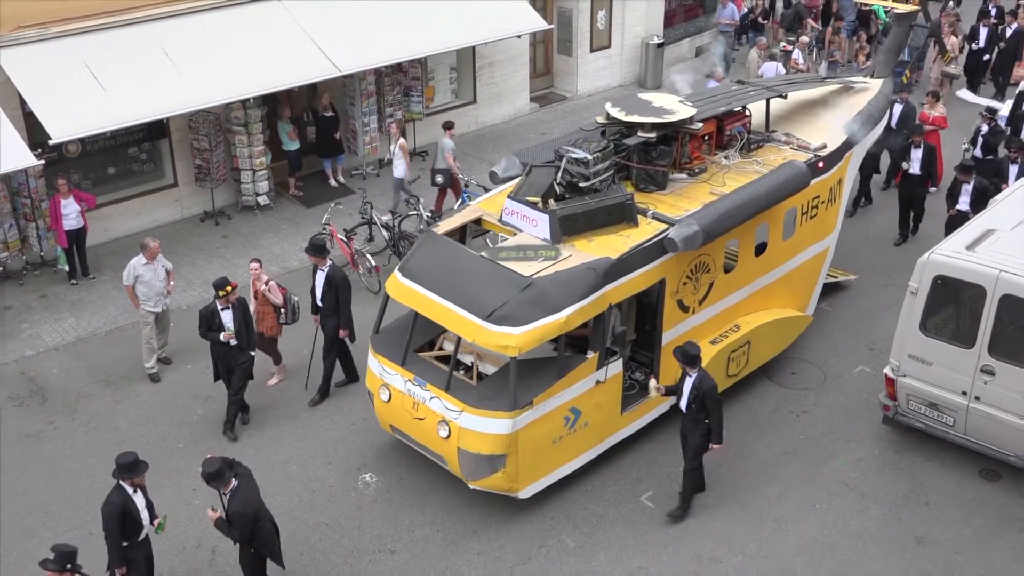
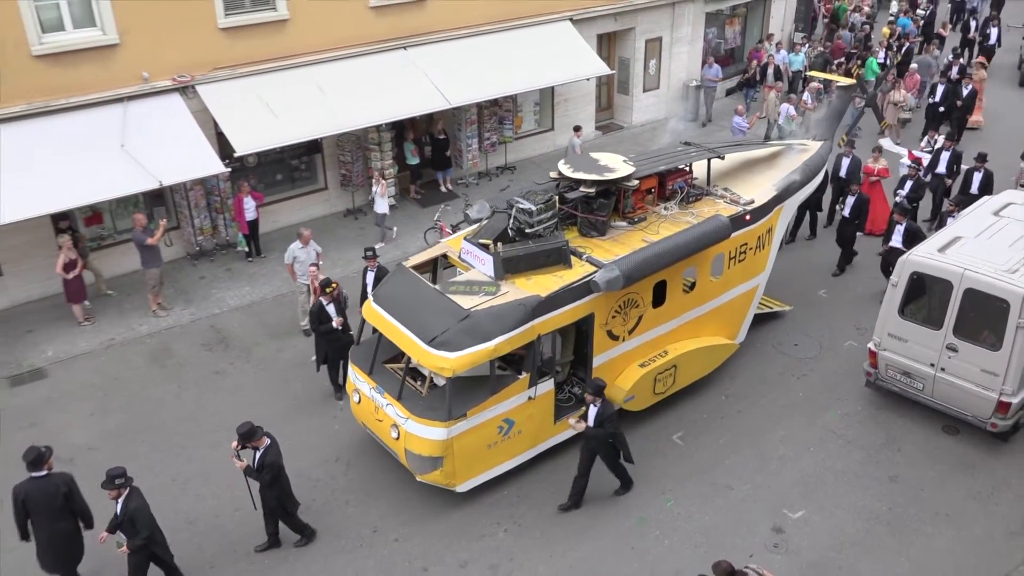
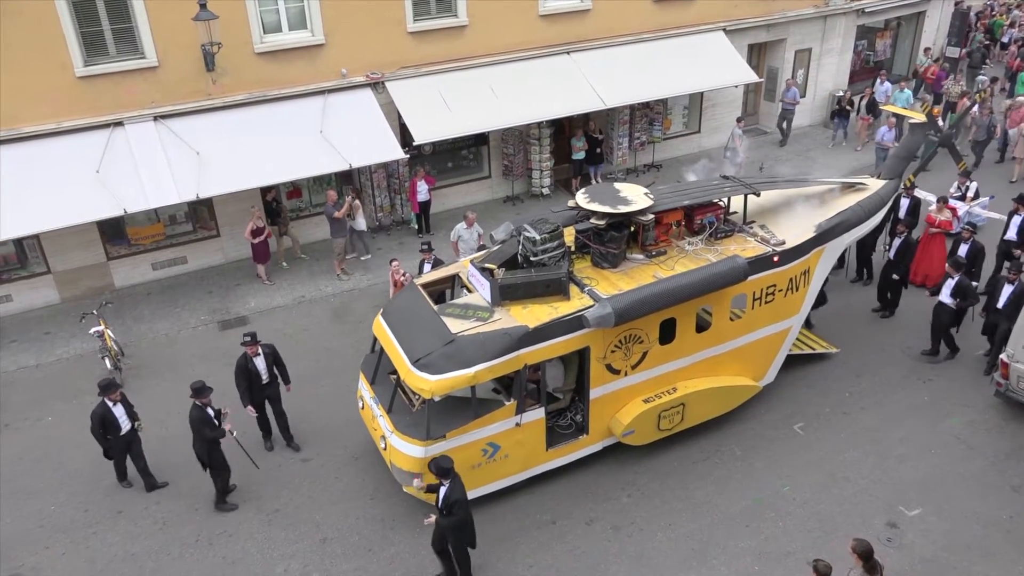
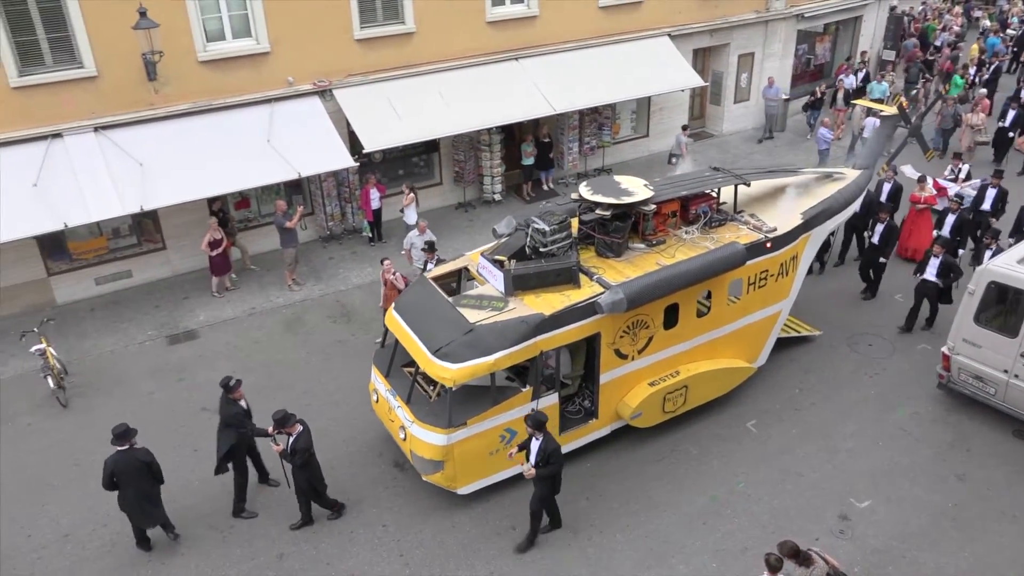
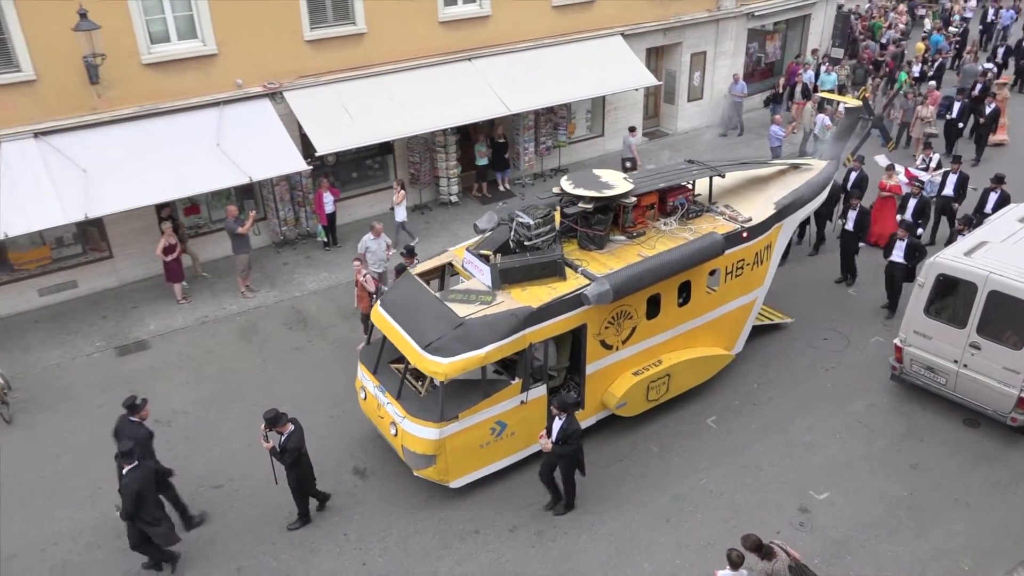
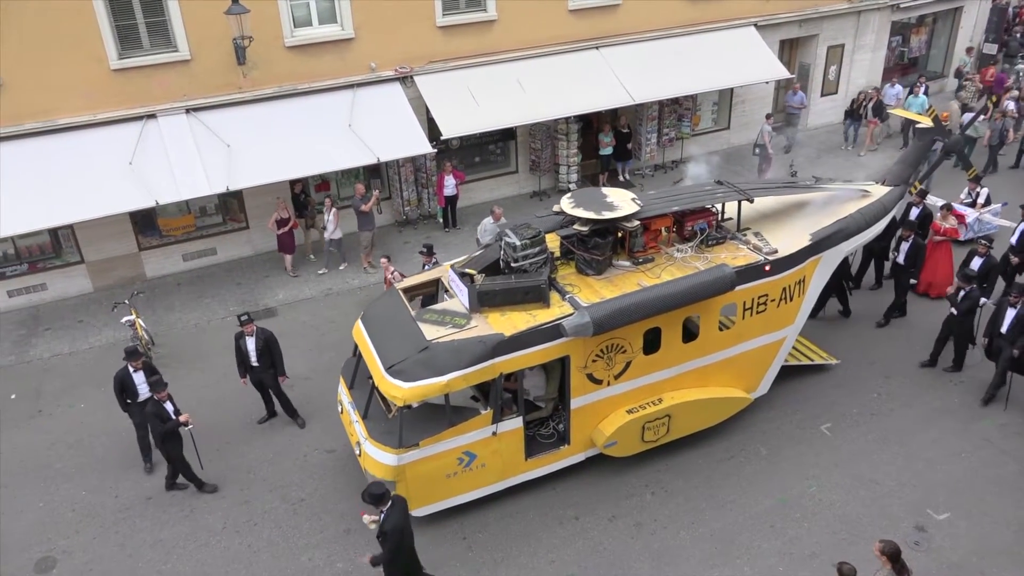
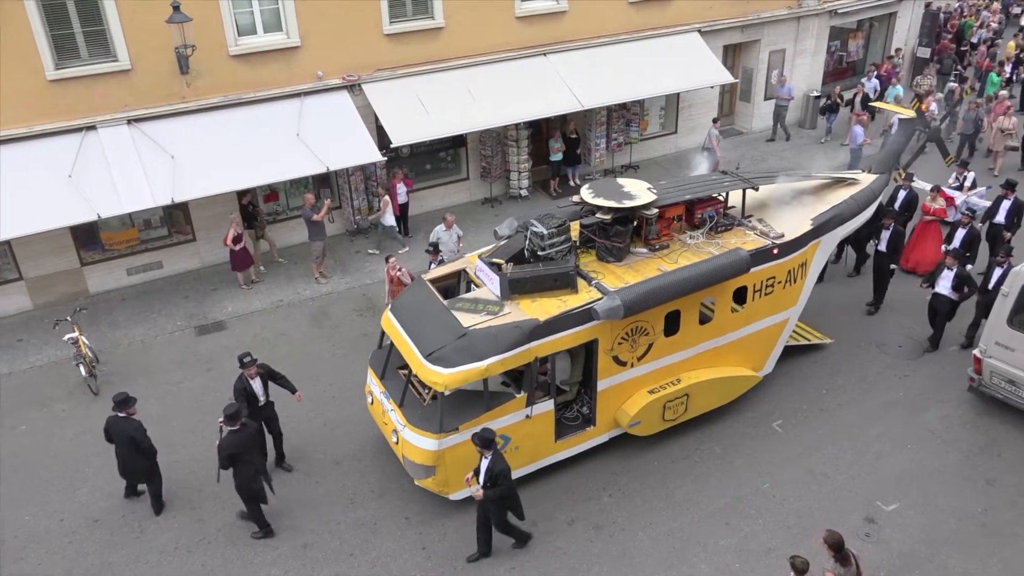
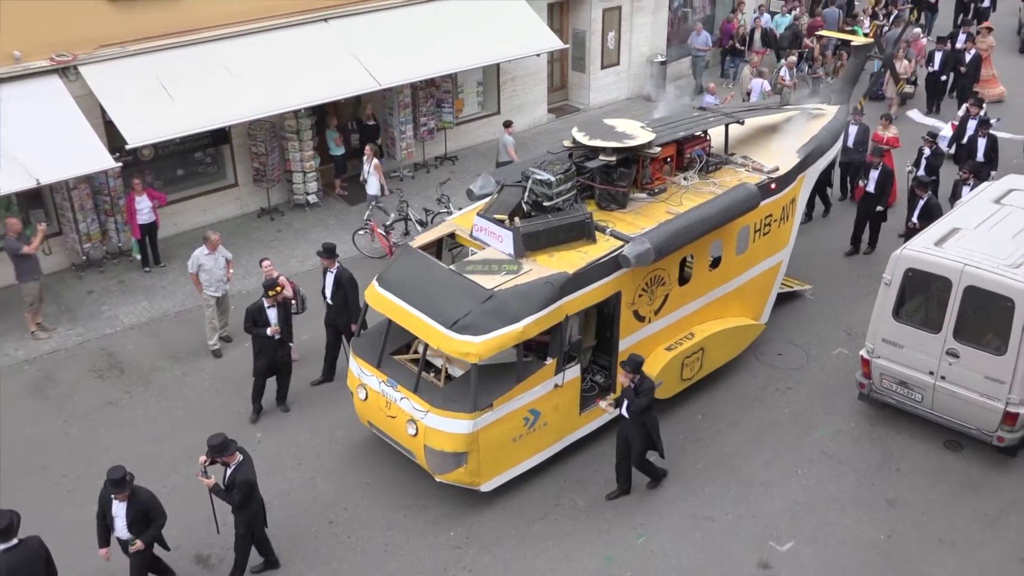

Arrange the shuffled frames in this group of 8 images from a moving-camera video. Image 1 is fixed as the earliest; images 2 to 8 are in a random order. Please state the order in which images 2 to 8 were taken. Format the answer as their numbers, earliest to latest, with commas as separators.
8, 2, 5, 4, 7, 3, 6
